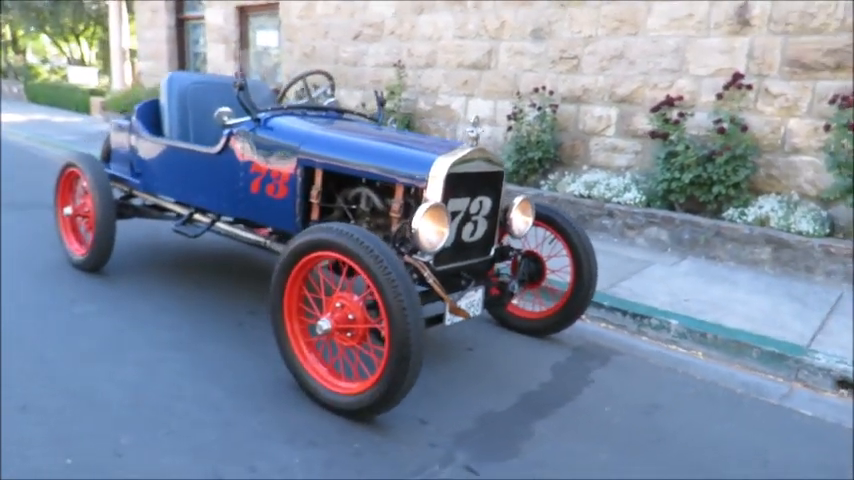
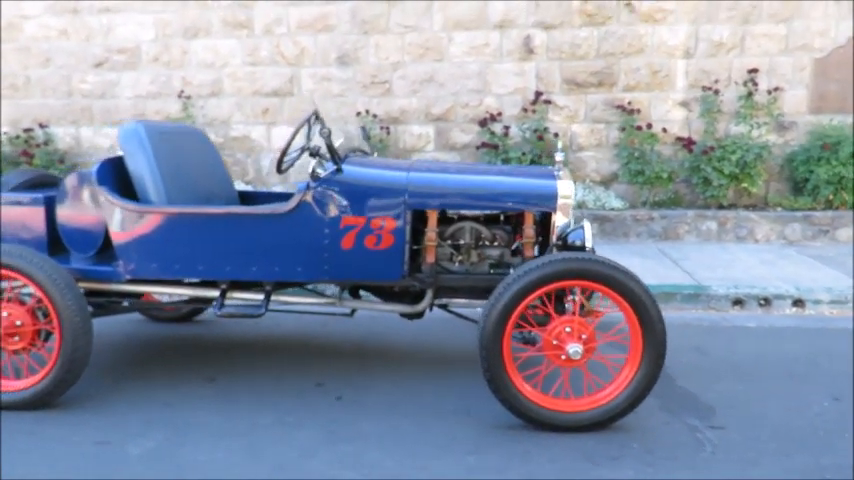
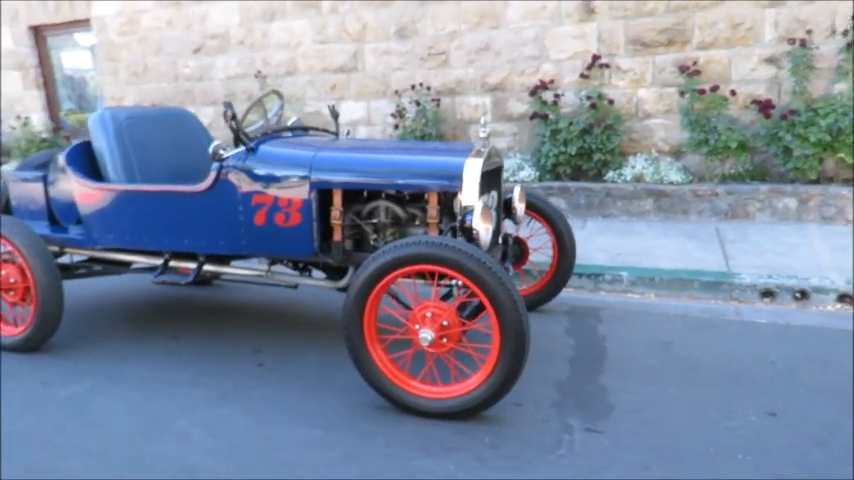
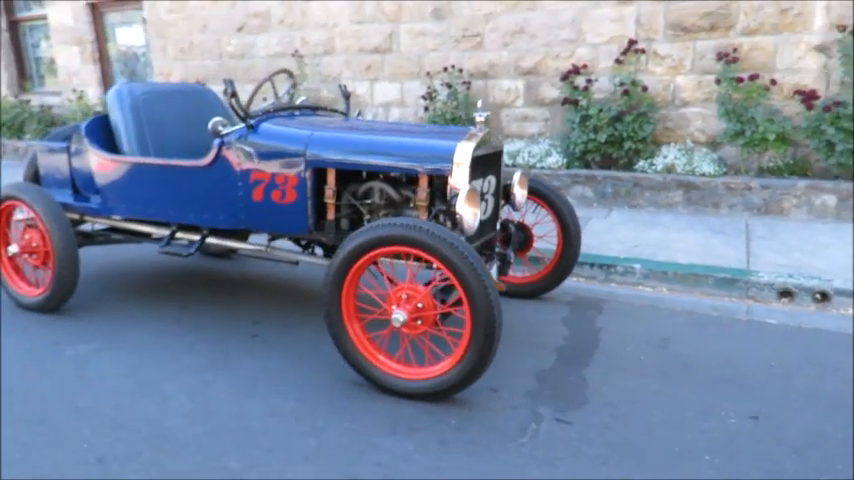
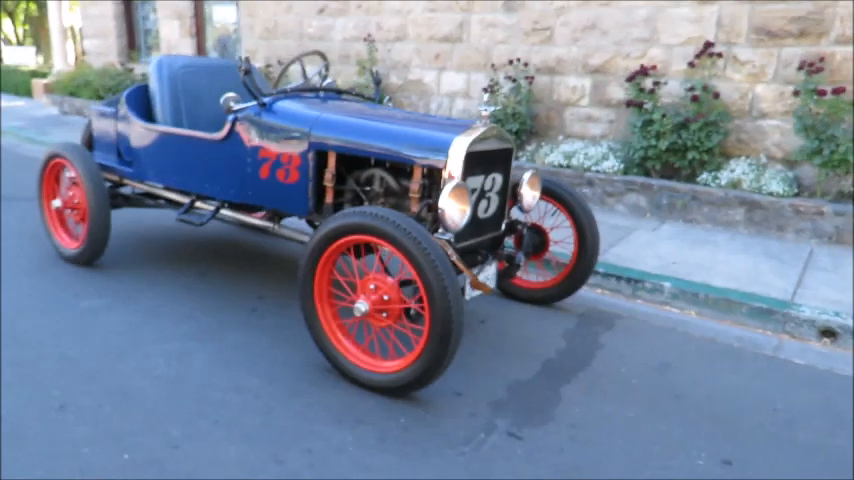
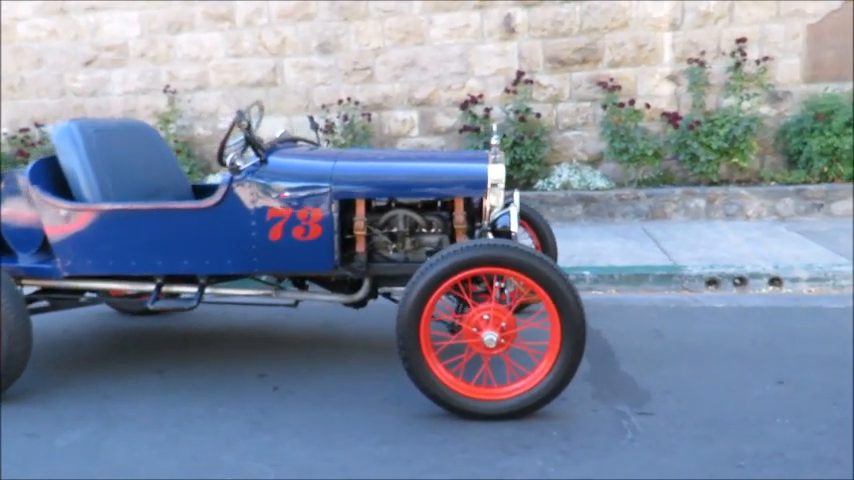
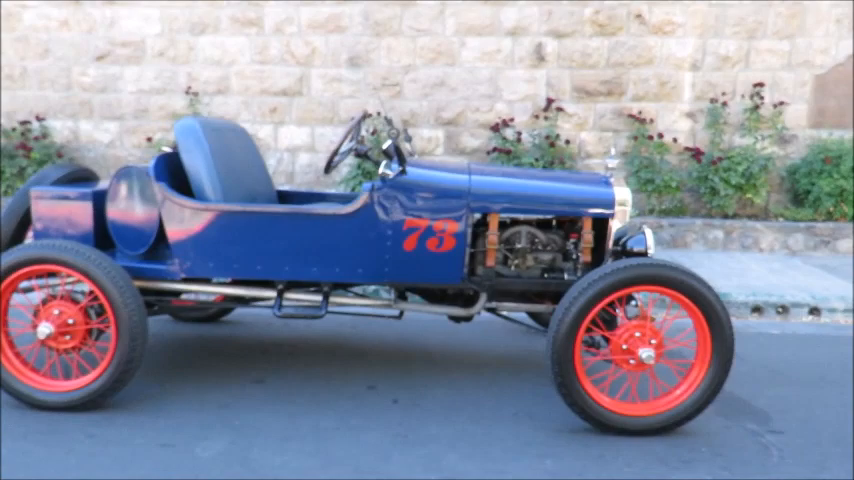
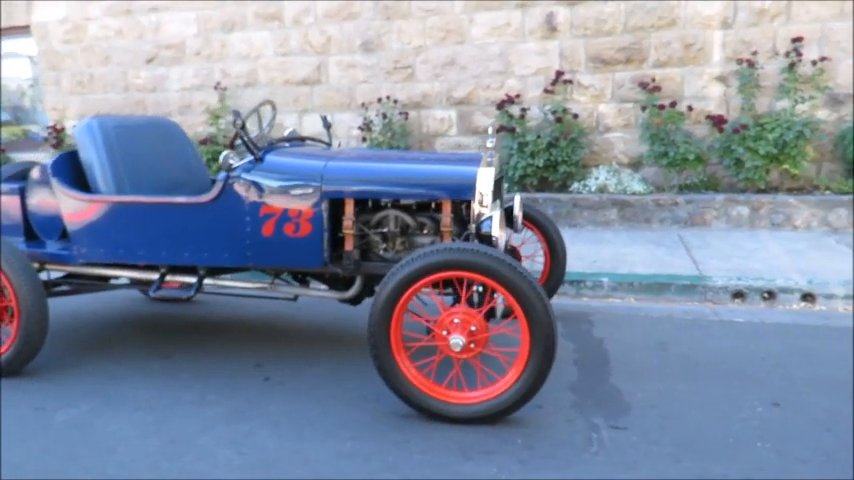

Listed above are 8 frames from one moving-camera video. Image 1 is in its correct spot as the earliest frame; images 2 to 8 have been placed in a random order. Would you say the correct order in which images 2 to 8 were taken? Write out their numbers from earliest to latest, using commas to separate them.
5, 4, 3, 8, 6, 2, 7
